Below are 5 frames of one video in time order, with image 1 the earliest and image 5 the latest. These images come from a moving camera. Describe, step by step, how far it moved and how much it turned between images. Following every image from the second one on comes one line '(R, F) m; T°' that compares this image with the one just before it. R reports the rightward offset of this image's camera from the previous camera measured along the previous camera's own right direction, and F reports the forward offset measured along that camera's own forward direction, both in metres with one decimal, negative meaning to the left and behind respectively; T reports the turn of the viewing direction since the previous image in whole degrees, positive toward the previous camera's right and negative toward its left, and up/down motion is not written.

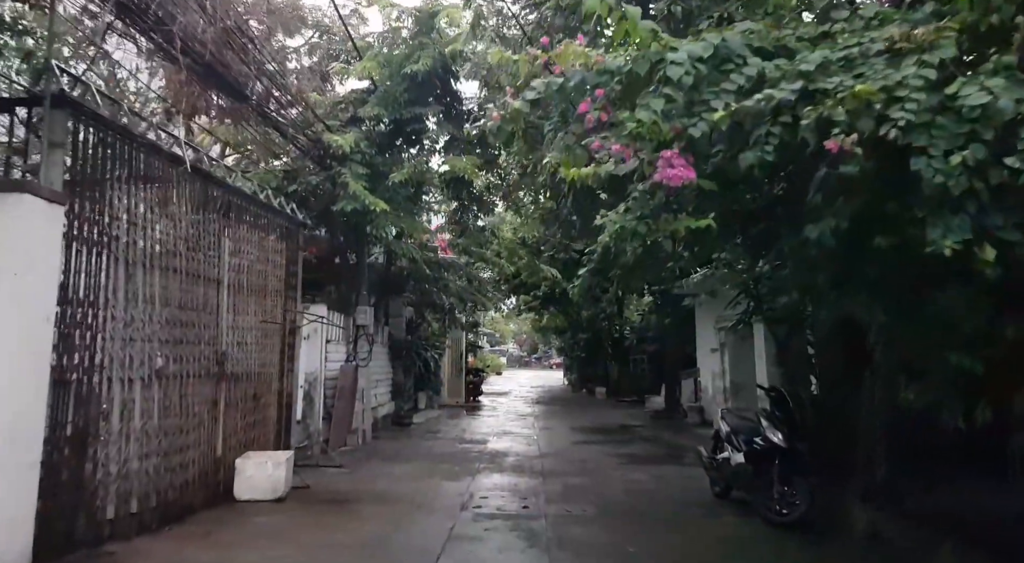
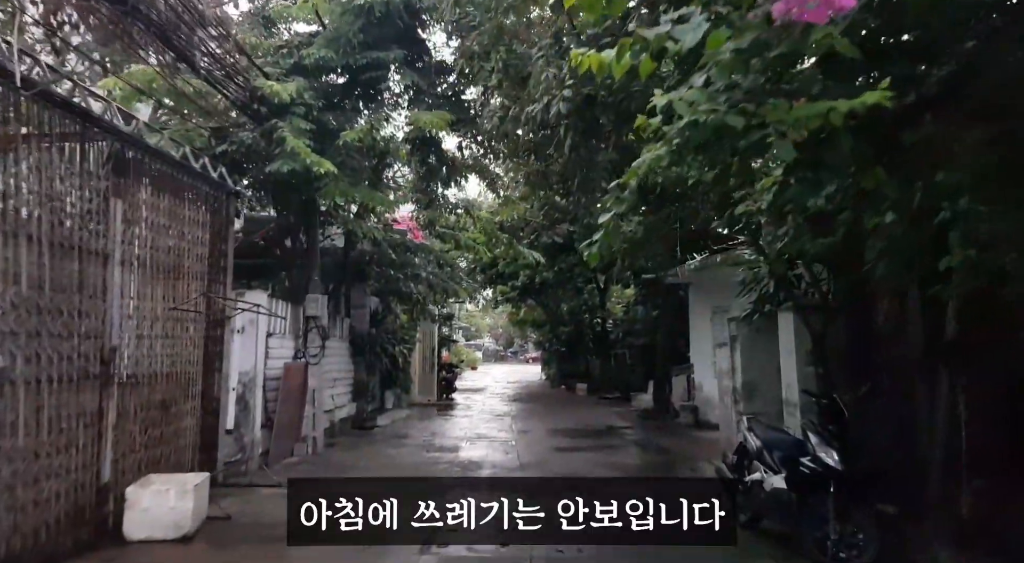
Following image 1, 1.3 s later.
(0.0, +1.4) m; +2°
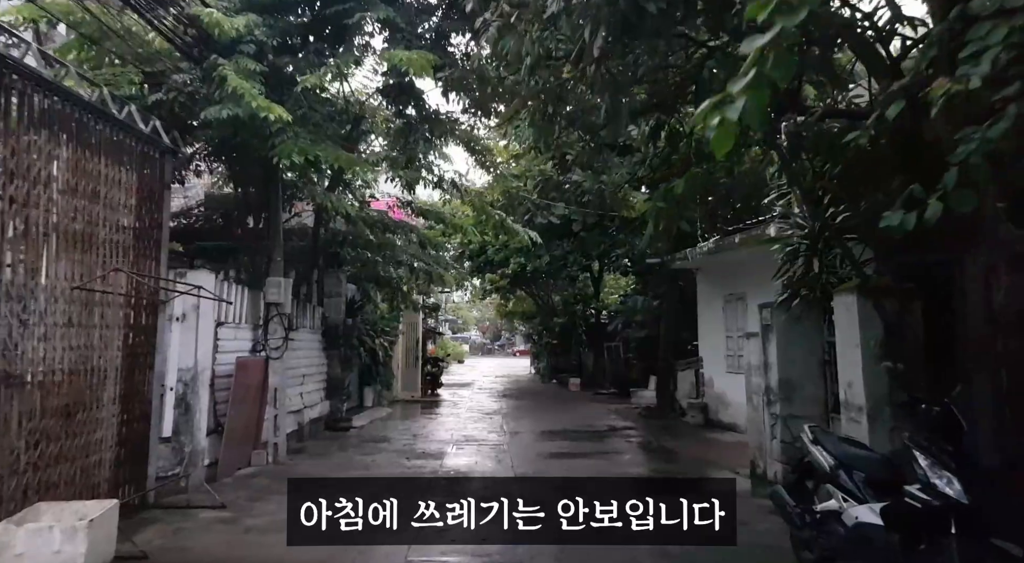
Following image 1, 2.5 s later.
(-0.1, +1.2) m; +1°
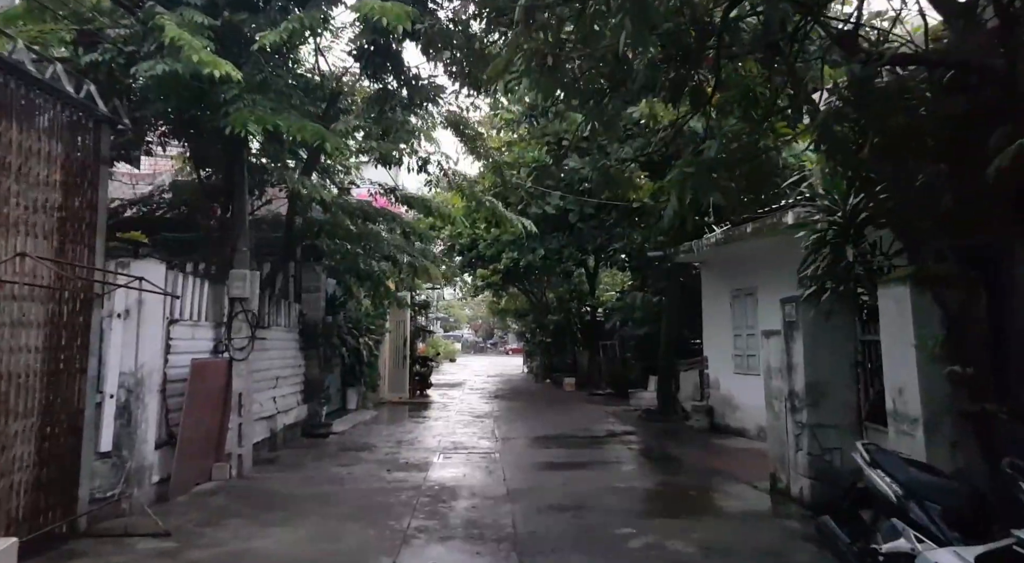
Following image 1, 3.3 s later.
(0.0, +0.8) m; +1°
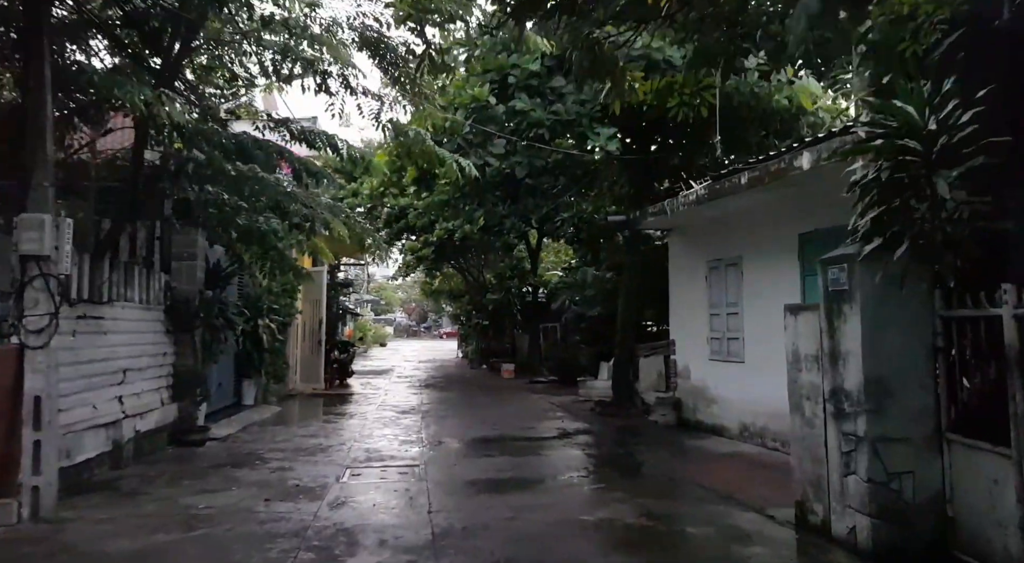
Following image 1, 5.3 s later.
(0.0, +2.0) m; +5°
